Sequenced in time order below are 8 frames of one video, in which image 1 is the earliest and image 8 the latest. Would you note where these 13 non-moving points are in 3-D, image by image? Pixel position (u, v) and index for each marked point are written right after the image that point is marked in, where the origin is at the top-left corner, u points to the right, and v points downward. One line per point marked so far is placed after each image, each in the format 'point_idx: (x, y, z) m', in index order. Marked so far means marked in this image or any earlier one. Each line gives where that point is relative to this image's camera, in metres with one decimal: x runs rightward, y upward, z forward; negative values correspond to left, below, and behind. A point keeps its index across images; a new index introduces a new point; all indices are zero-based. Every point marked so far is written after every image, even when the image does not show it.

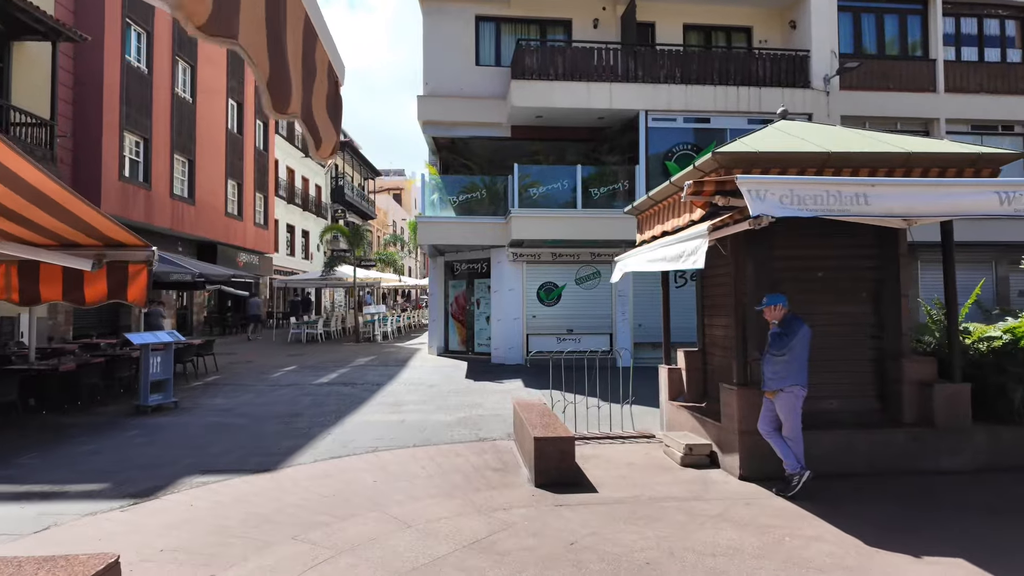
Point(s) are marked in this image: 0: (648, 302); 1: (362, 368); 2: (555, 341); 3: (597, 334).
0: (+3.4, -0.4, +14.5) m
1: (-3.5, -1.9, +13.8) m
2: (+1.0, -1.3, +14.3) m
3: (+2.1, -1.1, +14.4) m
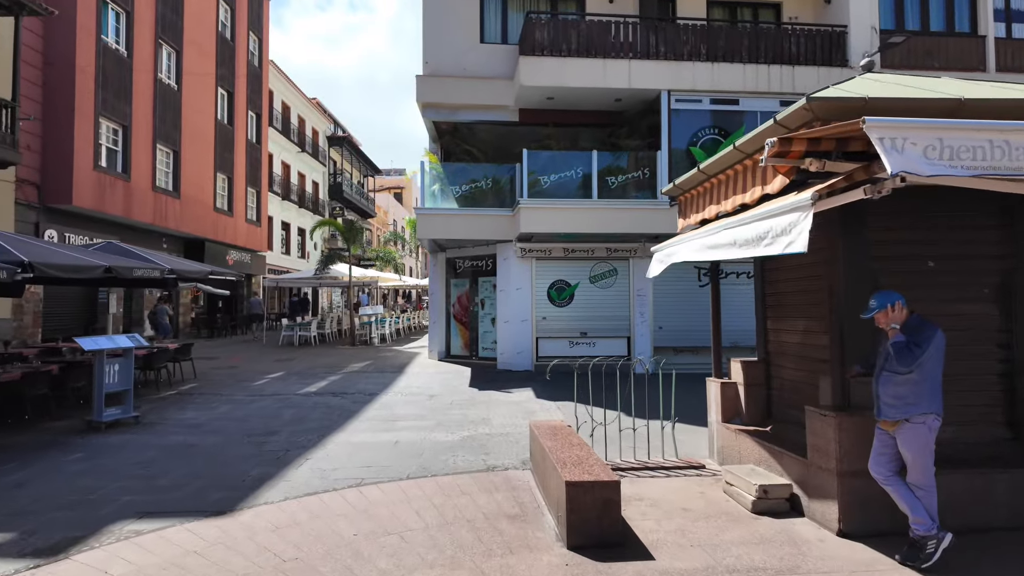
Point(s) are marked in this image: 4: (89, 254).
0: (+3.5, -0.4, +13.3) m
1: (-3.3, -1.9, +12.5) m
2: (+1.2, -1.3, +13.0) m
3: (+2.3, -1.1, +13.1) m
4: (-6.7, +0.5, +9.2) m
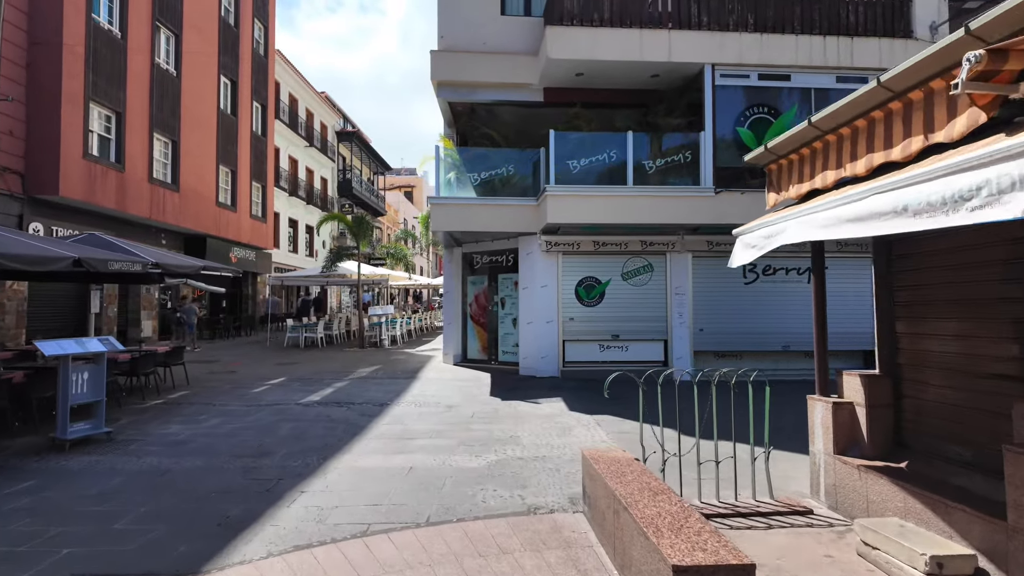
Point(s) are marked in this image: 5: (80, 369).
0: (+4.0, -0.3, +12.0) m
1: (-2.9, -1.8, +11.3) m
2: (+1.7, -1.2, +11.8) m
3: (+2.7, -1.1, +11.8) m
4: (-6.2, +0.6, +8.1) m
5: (-5.2, -1.0, +7.0) m
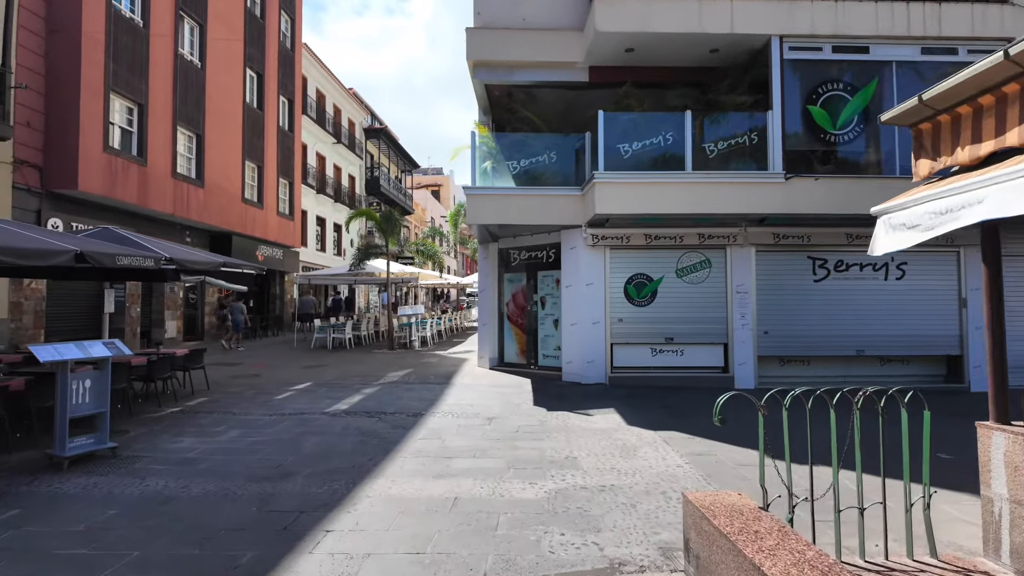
0: (+4.8, -0.3, +10.8) m
1: (-2.1, -1.8, +10.4) m
2: (+2.5, -1.2, +10.7) m
3: (+3.5, -1.0, +10.7) m
4: (-5.6, +0.6, +7.4) m
5: (-4.6, -0.9, +6.3) m
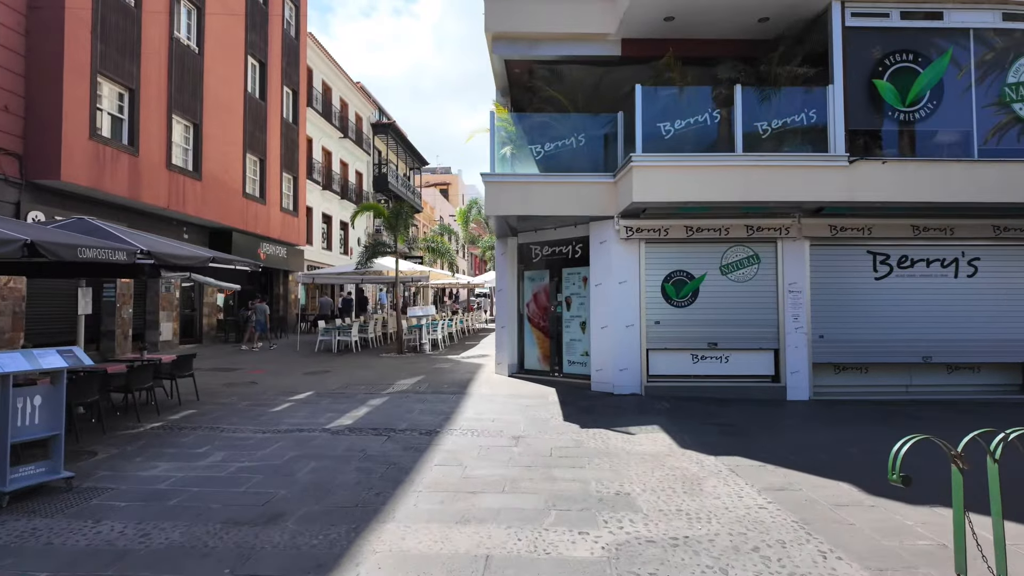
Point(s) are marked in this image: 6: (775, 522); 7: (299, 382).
0: (+5.2, -0.3, +9.6) m
1: (-1.7, -1.7, +9.3) m
2: (+2.9, -1.2, +9.5) m
3: (+3.9, -1.0, +9.5) m
4: (-5.3, +0.7, +6.3) m
5: (-4.3, -0.9, +5.2) m
6: (+2.0, -1.7, +4.3) m
7: (-4.0, -1.8, +11.0) m
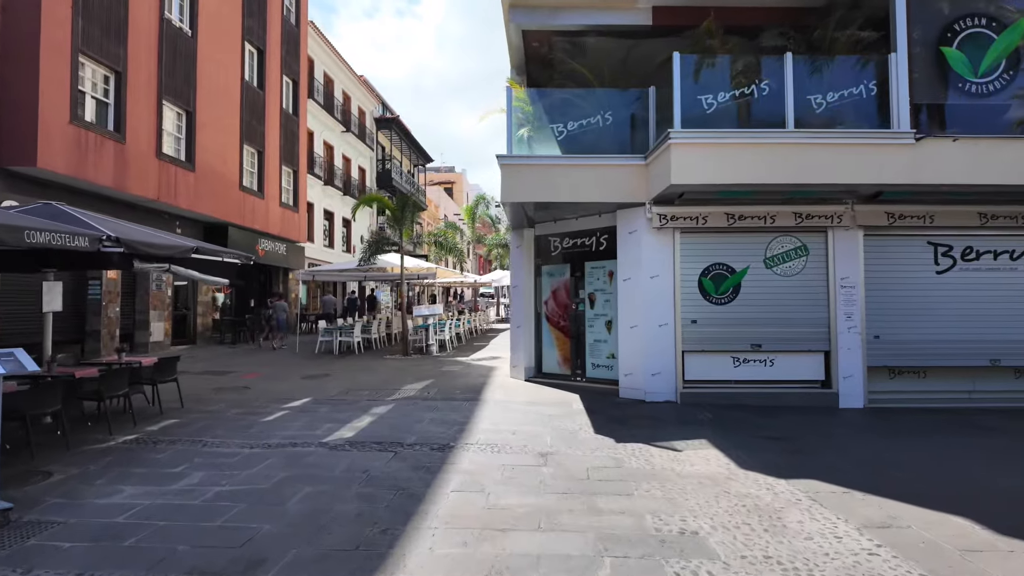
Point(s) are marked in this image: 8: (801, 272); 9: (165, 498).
0: (+5.5, -0.2, +8.6) m
1: (-1.4, -1.7, +8.4) m
2: (+3.2, -1.1, +8.5) m
3: (+4.2, -0.9, +8.5) m
4: (-5.0, +0.7, +5.4) m
5: (-4.0, -0.8, +4.2) m
6: (+2.2, -1.7, +3.4) m
7: (-3.7, -1.7, +10.0) m
8: (+4.2, +0.2, +8.6) m
9: (-2.9, -1.7, +4.9) m
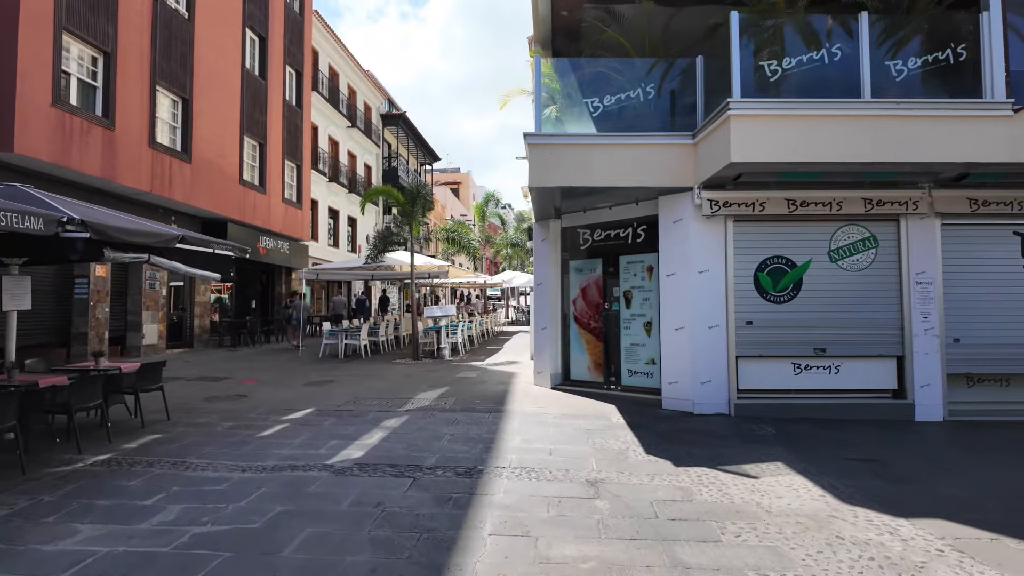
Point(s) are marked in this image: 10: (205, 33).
0: (+5.9, -0.2, +7.5) m
1: (-1.1, -1.6, +7.3) m
2: (+3.5, -1.1, +7.5) m
3: (+4.6, -0.9, +7.5) m
4: (-4.6, +0.8, +4.4) m
5: (-3.6, -0.8, +3.2) m
6: (+2.6, -1.6, +2.3) m
7: (-3.3, -1.6, +9.0) m
8: (+4.6, +0.3, +7.5) m
9: (-2.5, -1.7, +3.9) m
10: (-7.7, +6.4, +14.8) m
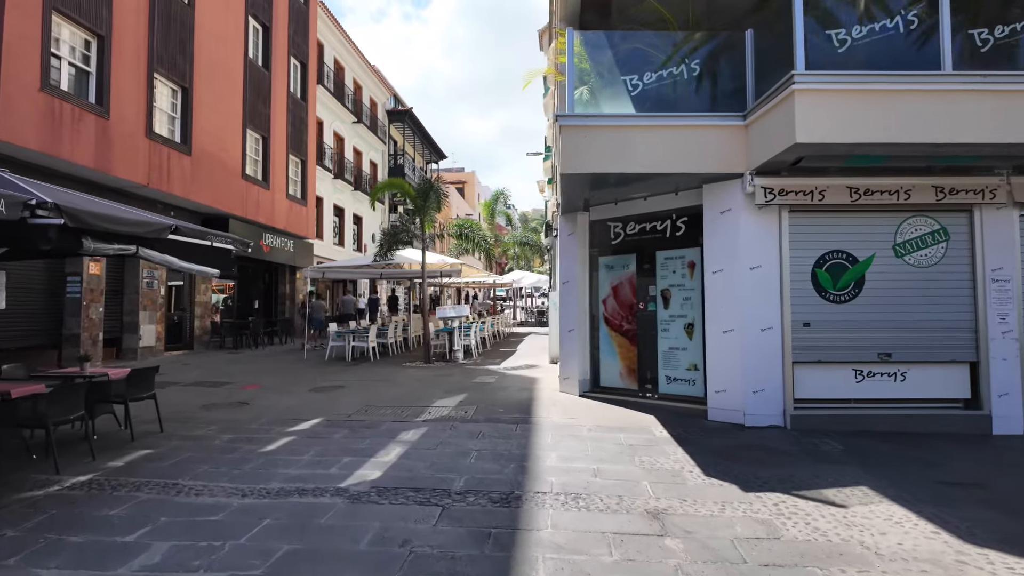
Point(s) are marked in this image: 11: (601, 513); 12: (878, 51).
0: (+6.2, -0.1, +6.8) m
1: (-0.7, -1.6, +6.6) m
2: (+3.9, -1.0, +6.7) m
3: (+4.9, -0.9, +6.7) m
4: (-4.3, +0.8, +3.7) m
5: (-3.3, -0.7, +2.5) m
6: (+2.9, -1.5, +1.6) m
7: (-3.0, -1.6, +8.3) m
8: (+5.0, +0.3, +6.8) m
9: (-2.2, -1.7, +3.2) m
10: (-7.3, +6.5, +14.1) m
11: (+0.6, -1.6, +4.2) m
12: (+3.7, +2.4, +6.0) m
